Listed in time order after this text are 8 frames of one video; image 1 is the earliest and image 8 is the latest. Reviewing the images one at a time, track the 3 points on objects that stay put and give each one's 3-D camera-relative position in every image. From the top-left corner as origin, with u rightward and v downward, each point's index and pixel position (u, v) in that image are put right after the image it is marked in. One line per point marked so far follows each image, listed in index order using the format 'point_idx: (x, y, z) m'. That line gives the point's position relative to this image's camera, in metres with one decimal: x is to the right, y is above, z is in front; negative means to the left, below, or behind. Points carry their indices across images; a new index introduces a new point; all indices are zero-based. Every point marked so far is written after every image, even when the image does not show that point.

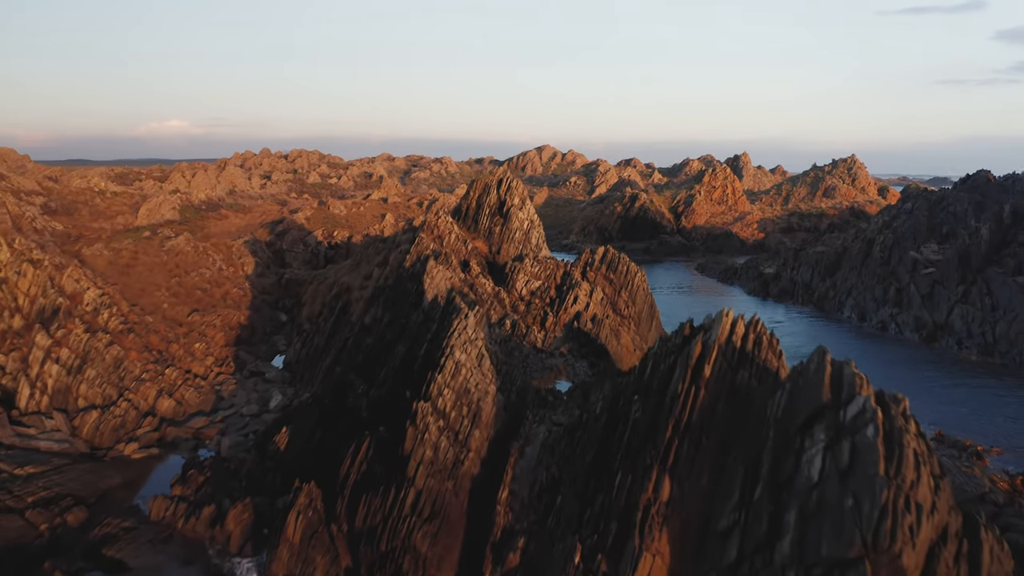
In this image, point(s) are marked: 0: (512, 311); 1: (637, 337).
0: (0.0, -0.6, +17.4) m
1: (+3.5, -1.3, +19.2) m
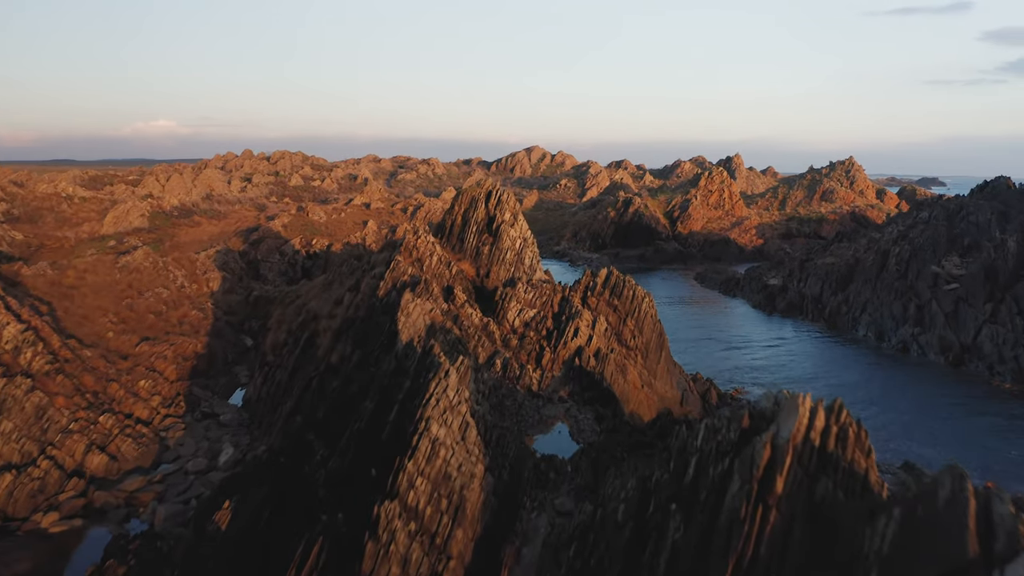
0: (-0.2, -1.3, +15.0) m
1: (+3.3, -2.0, +16.8) m
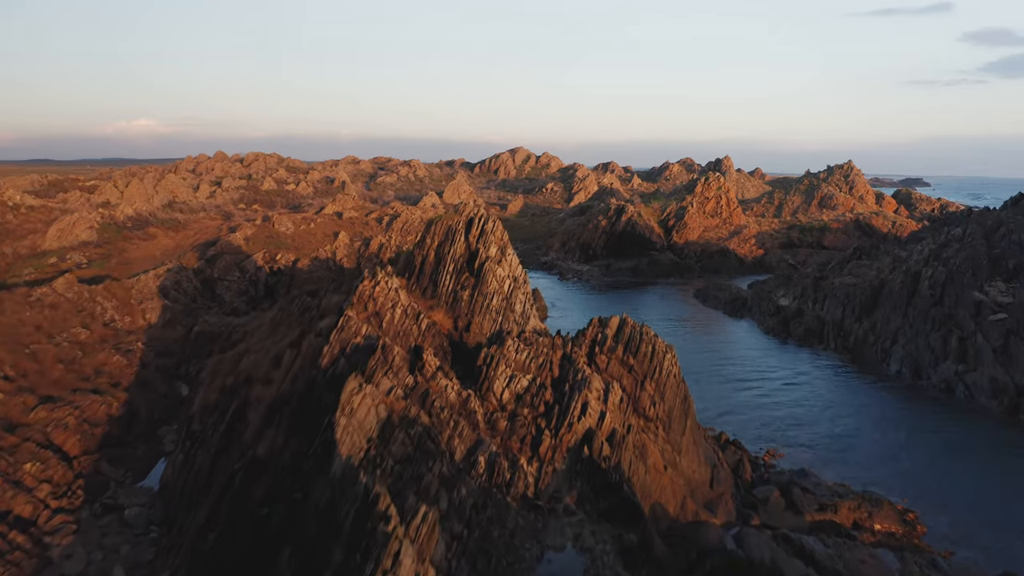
0: (-0.4, -2.4, +11.3) m
1: (+3.0, -3.1, +13.2) m
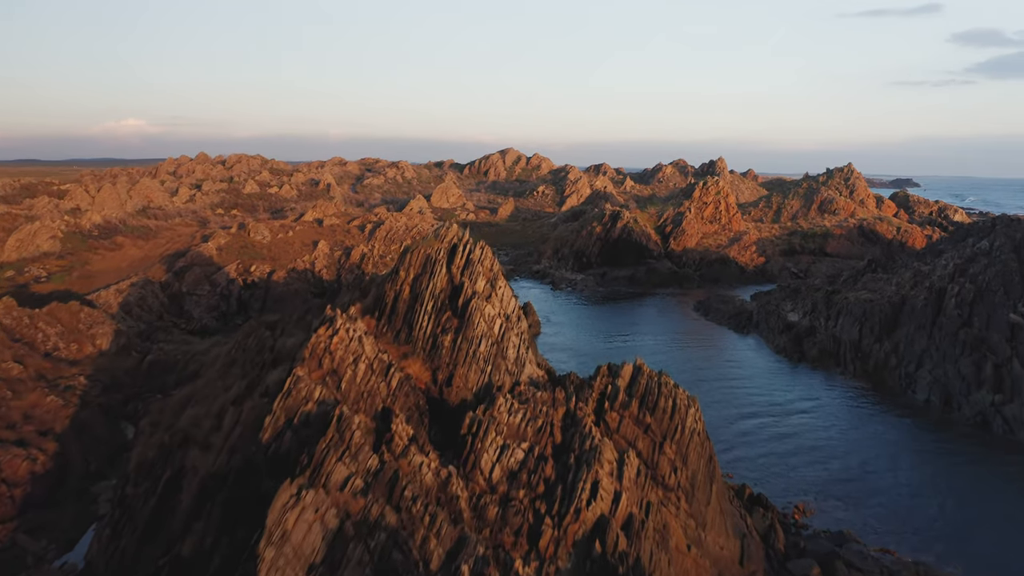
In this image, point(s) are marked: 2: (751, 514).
0: (-0.5, -3.1, +9.0) m
1: (+2.9, -3.9, +11.0) m
2: (+4.8, -4.5, +13.6) m
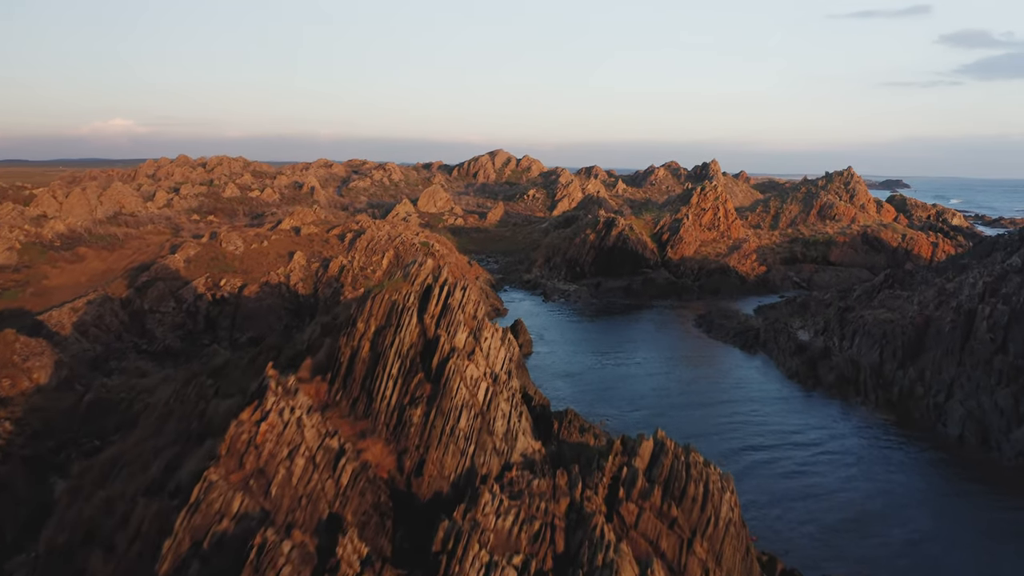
0: (-0.6, -3.9, +6.6) m
1: (+2.8, -4.6, +8.6) m
2: (+4.6, -5.2, +11.3) m
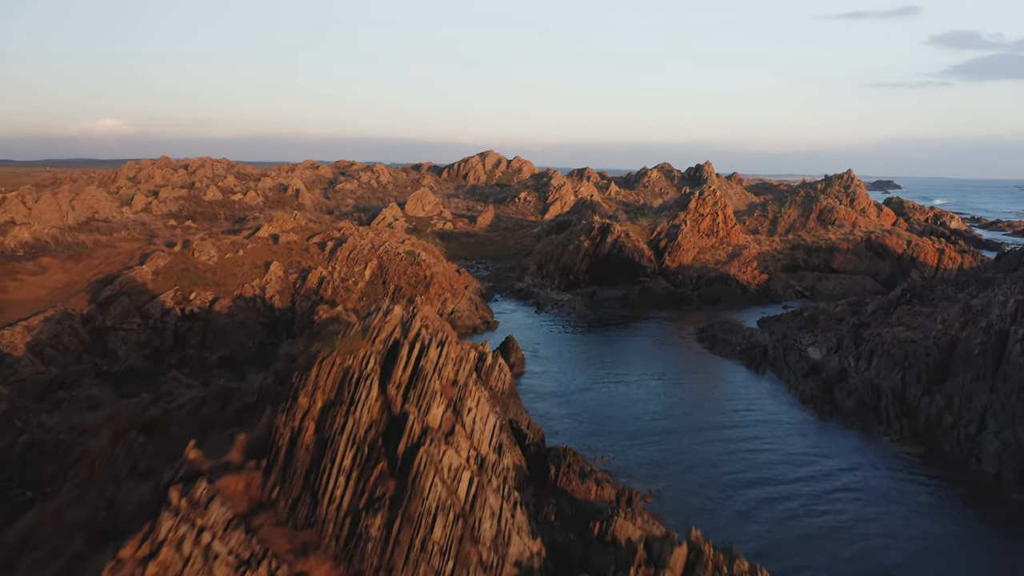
0: (-0.7, -4.5, +4.5) m
1: (+2.7, -5.2, +6.6) m
2: (+4.5, -5.8, +9.3) m
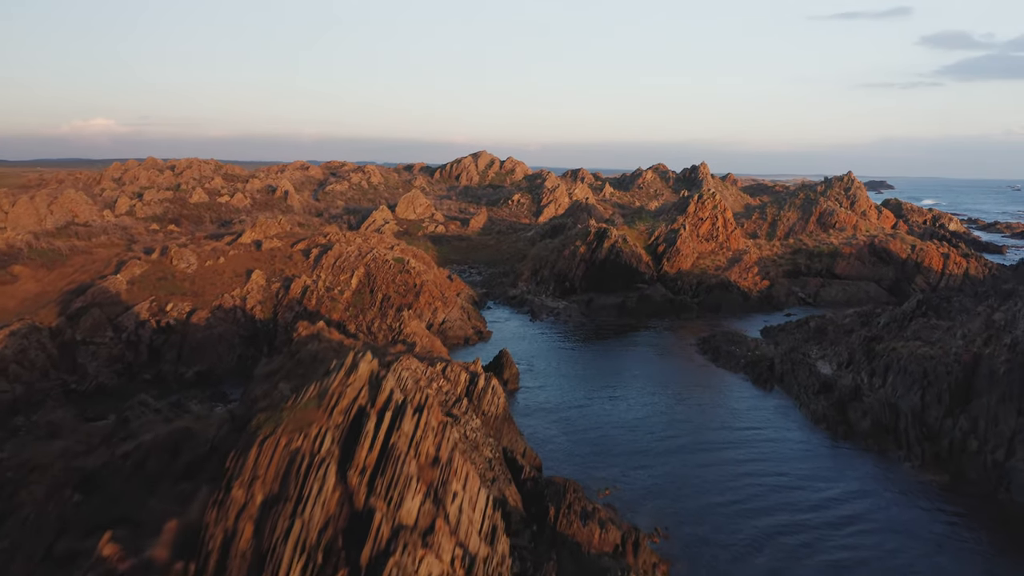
0: (-0.7, -5.0, +3.0) m
1: (+2.7, -5.7, +5.1) m
2: (+4.4, -6.3, +7.8) m
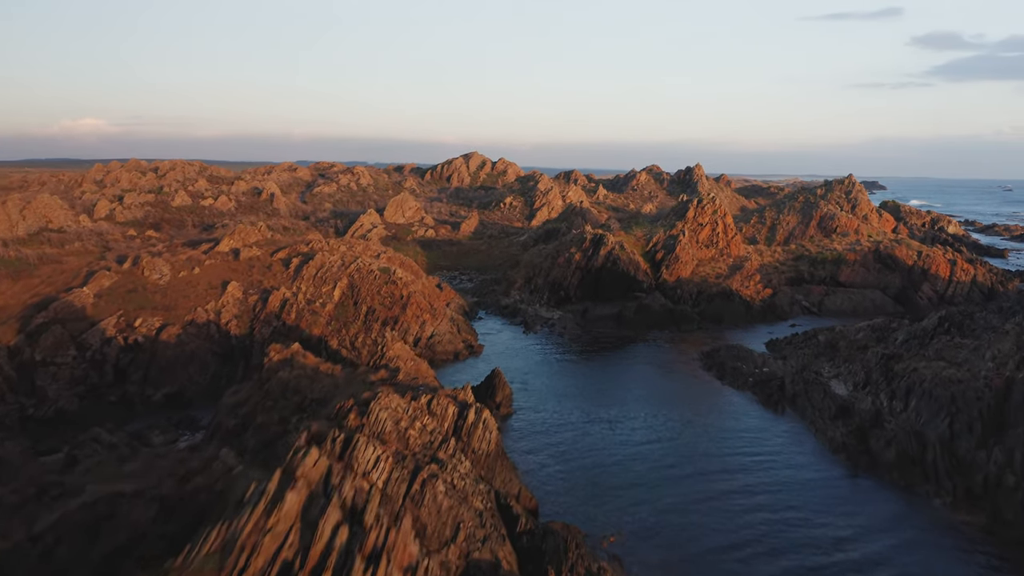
0: (-0.7, -5.5, +1.2) m
1: (+2.7, -6.2, +3.3) m
2: (+4.4, -6.8, +6.0) m
